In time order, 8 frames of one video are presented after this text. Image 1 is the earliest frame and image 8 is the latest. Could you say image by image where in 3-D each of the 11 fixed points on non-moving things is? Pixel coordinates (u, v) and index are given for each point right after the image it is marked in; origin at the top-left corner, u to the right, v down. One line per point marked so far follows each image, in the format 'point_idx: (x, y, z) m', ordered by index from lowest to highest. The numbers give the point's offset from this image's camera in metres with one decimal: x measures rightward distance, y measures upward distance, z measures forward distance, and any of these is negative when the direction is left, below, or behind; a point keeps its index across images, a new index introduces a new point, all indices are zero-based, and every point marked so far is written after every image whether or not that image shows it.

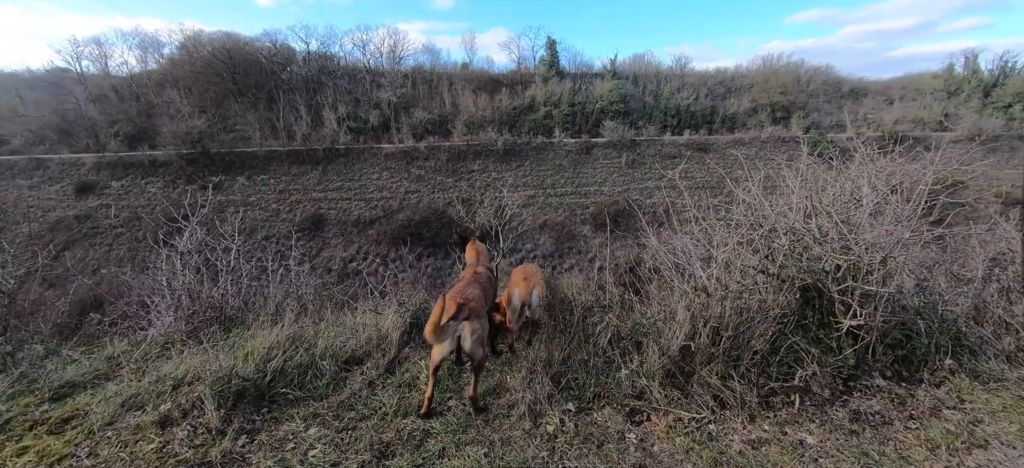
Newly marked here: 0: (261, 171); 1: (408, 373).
0: (-11.0, +2.7, +17.8) m
1: (-1.0, -1.3, +3.8) m
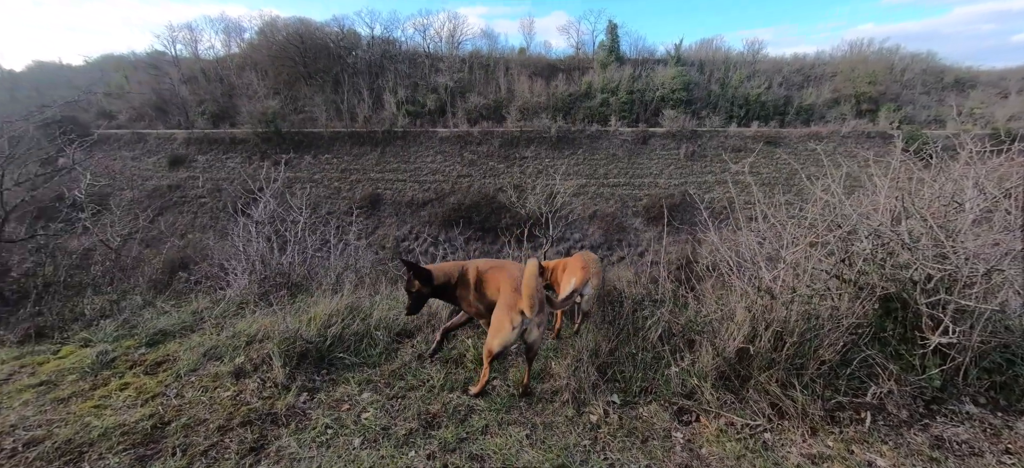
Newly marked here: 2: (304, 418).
0: (-8.7, +3.9, +18.9) m
1: (-0.5, -1.1, +3.9) m
2: (-1.6, -1.4, +3.1) m
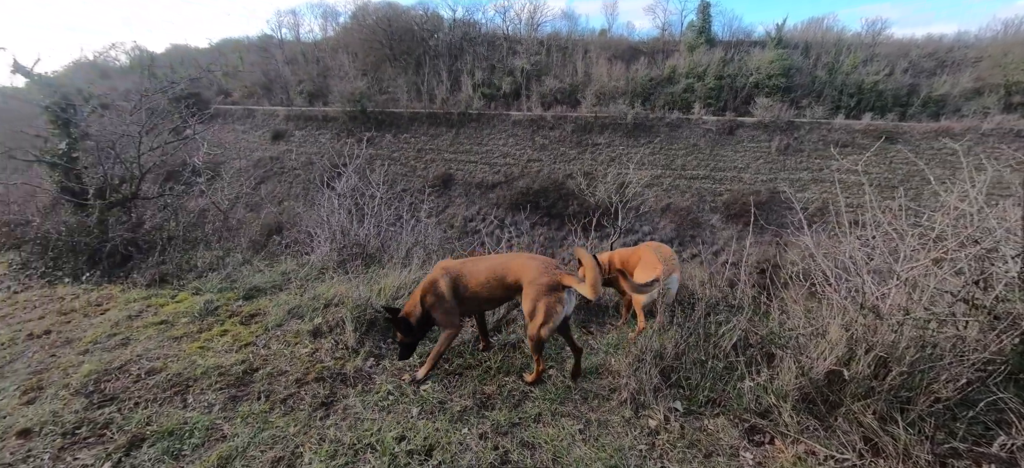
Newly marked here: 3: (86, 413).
0: (-5.2, +5.0, +19.8) m
1: (0.0, -1.0, +3.9) m
2: (-1.1, -1.2, +3.3) m
3: (-2.9, -1.2, +2.8) m
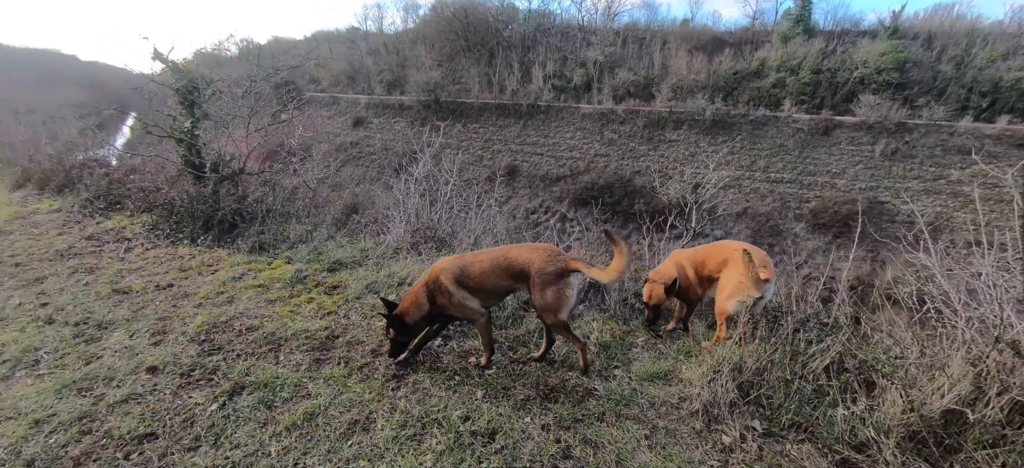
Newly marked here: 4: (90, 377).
0: (-1.8, +5.7, +20.2) m
1: (+0.6, -0.9, +3.9) m
2: (-0.6, -1.1, +3.4) m
3: (-2.4, -1.0, +3.2) m
4: (-3.0, -1.0, +3.0) m
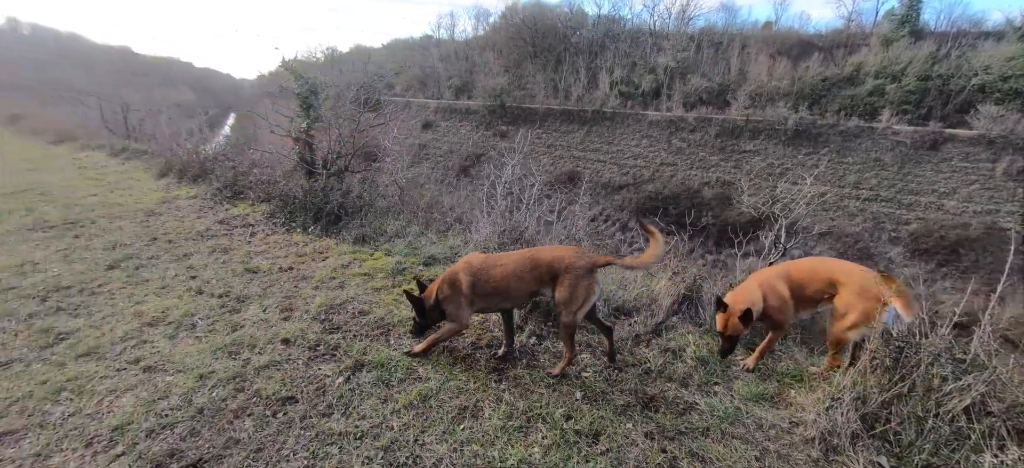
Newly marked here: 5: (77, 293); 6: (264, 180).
0: (+1.6, +5.4, +20.3) m
1: (+1.5, -1.0, +3.8) m
2: (+0.2, -1.1, +3.5) m
3: (-1.6, -0.9, +3.5) m
4: (-2.3, -0.9, +3.4) m
5: (-4.3, -0.6, +4.0) m
6: (-4.1, +0.9, +6.7) m
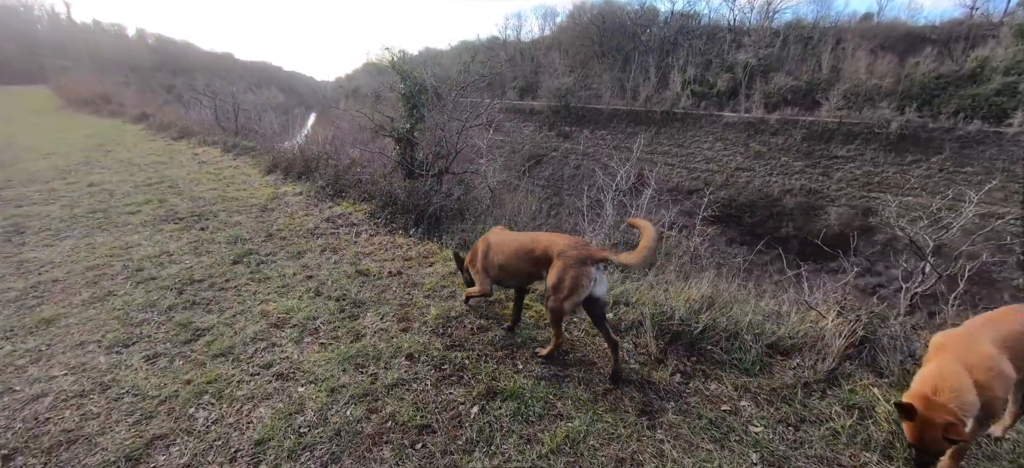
0: (+5.2, +5.2, +19.5) m
1: (+2.6, -1.2, +3.1) m
2: (+1.3, -1.2, +3.0) m
3: (-0.5, -1.0, +3.3) m
4: (-1.2, -0.9, +3.2) m
5: (-3.0, -0.5, +4.1) m
6: (-2.4, +0.9, +6.8) m
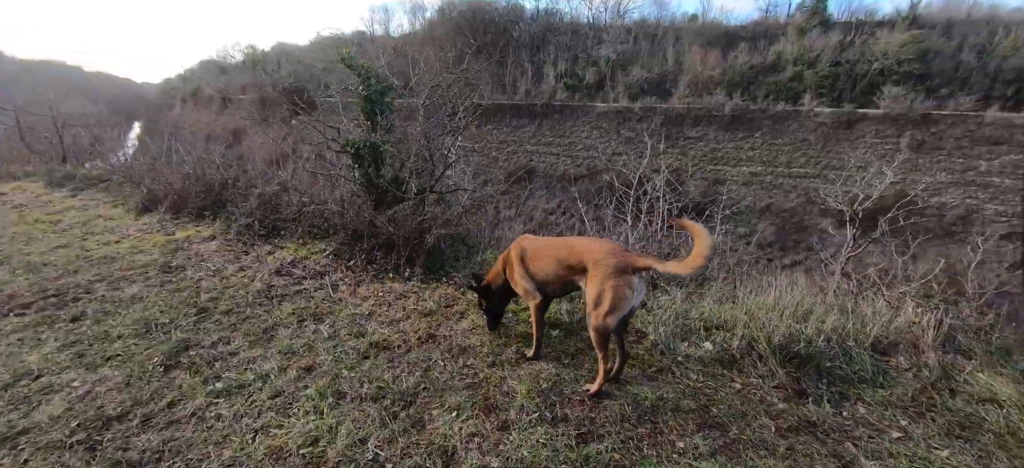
0: (+0.9, +5.4, +19.4) m
1: (+3.5, -1.1, +3.1) m
2: (+2.2, -1.3, +2.6) m
3: (+0.4, -1.3, +2.4) m
4: (-0.2, -1.3, +2.2) m
5: (-2.3, -1.2, +2.5) m
6: (-2.6, +0.3, +5.2) m
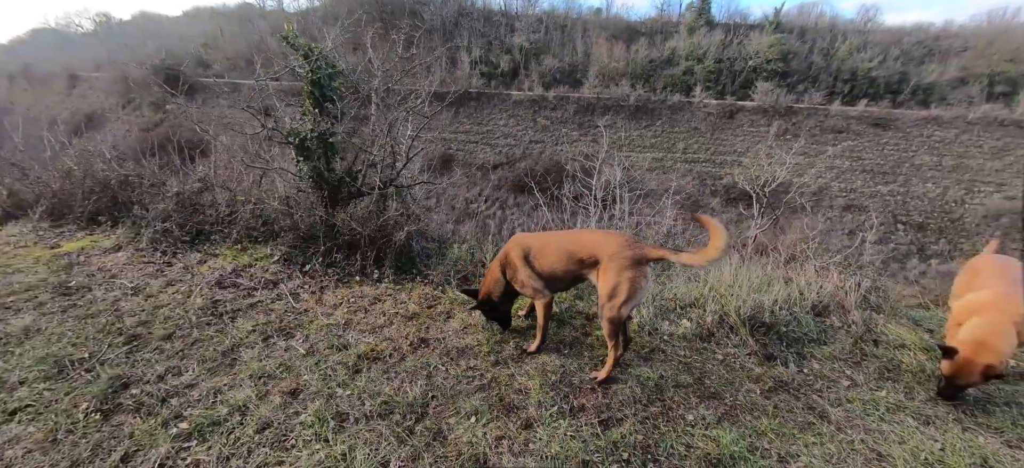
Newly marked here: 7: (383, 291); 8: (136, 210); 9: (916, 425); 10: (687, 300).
0: (-2.6, +5.8, +19.0) m
1: (+3.5, -0.9, +3.7) m
2: (+2.3, -1.2, +3.0) m
3: (+0.6, -1.2, +2.5) m
4: (0.0, -1.3, +2.1) m
5: (-2.1, -1.3, +2.1) m
6: (-3.0, +0.3, +4.6) m
7: (-1.2, -0.5, +4.0) m
8: (-4.3, +0.3, +4.8) m
9: (+2.8, -1.3, +2.7) m
10: (+1.6, -0.6, +4.0) m
